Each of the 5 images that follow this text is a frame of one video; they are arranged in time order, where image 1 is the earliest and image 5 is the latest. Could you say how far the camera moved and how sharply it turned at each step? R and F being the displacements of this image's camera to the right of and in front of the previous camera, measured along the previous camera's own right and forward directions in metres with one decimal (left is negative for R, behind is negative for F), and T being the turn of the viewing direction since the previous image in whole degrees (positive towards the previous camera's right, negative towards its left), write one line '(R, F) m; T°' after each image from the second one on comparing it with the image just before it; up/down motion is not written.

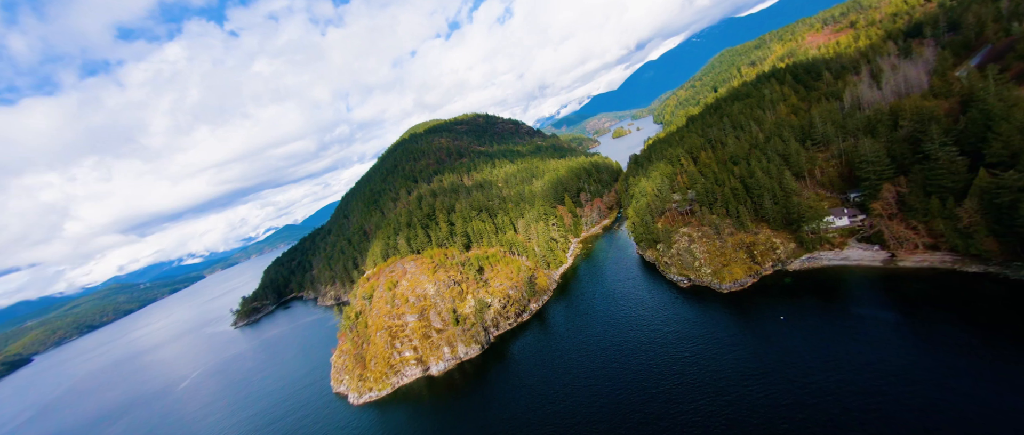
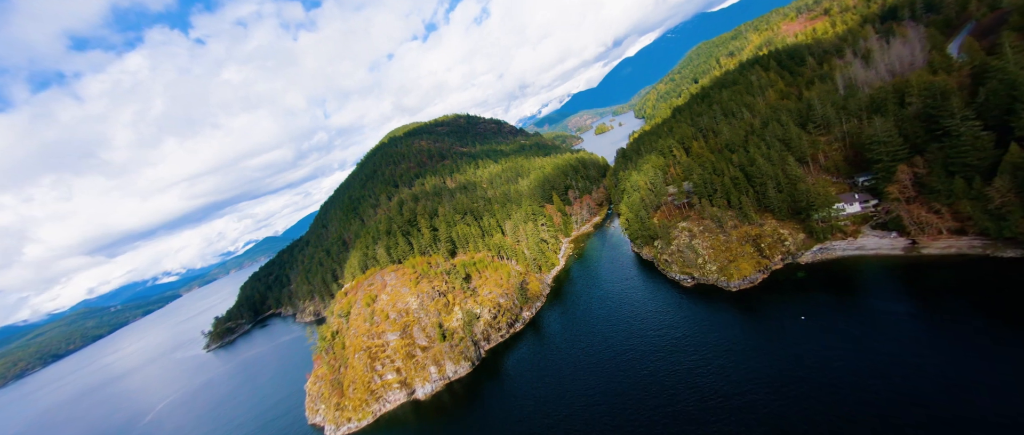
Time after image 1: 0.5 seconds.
(0.0, +6.2) m; +2°
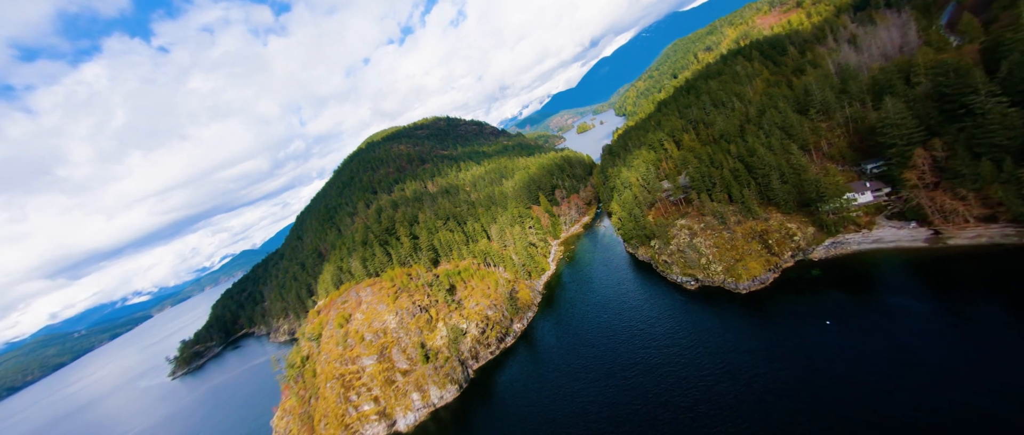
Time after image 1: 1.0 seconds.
(0.0, +6.2) m; +2°
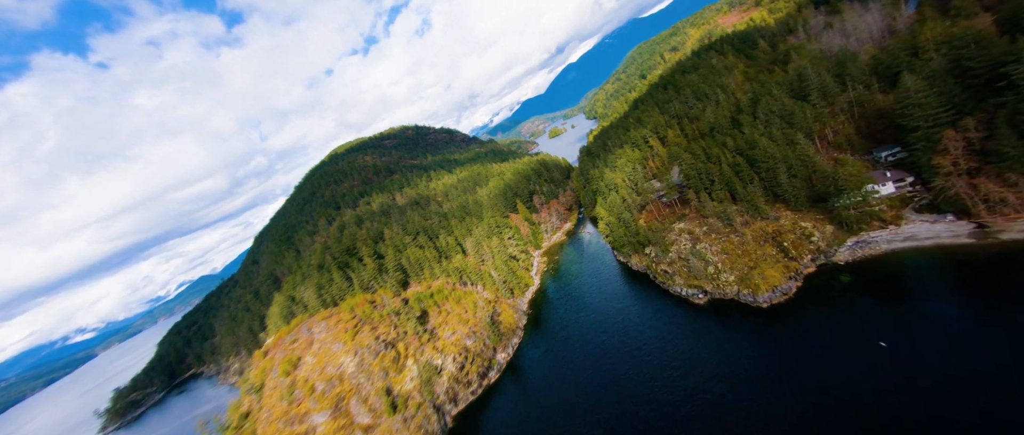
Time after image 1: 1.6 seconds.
(-0.1, +9.3) m; +4°
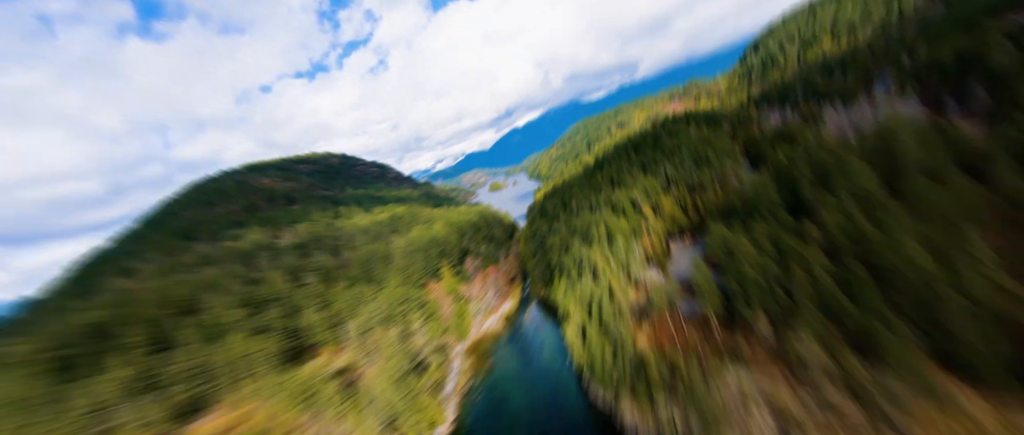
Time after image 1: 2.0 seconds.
(+2.0, +31.0) m; +10°
